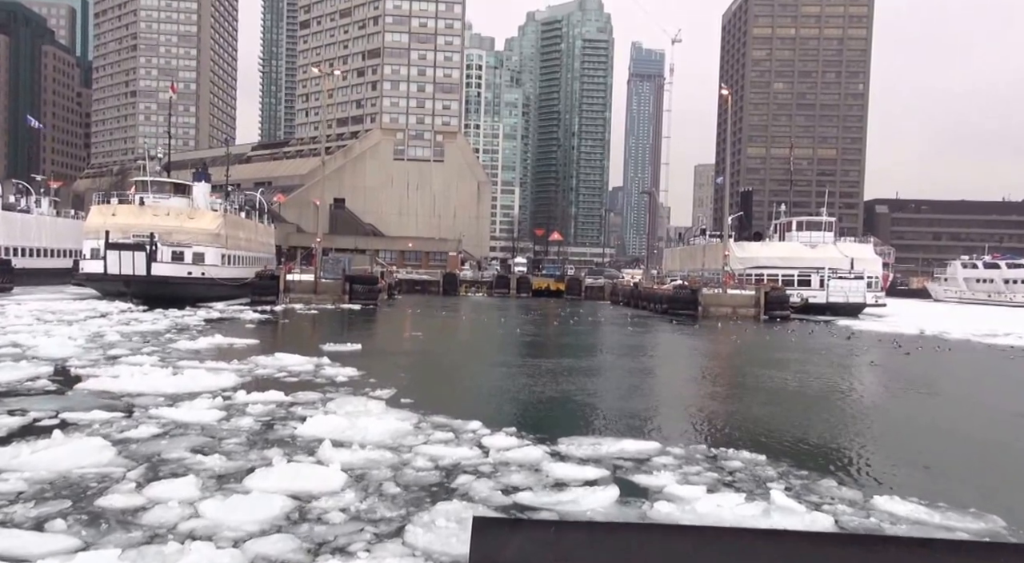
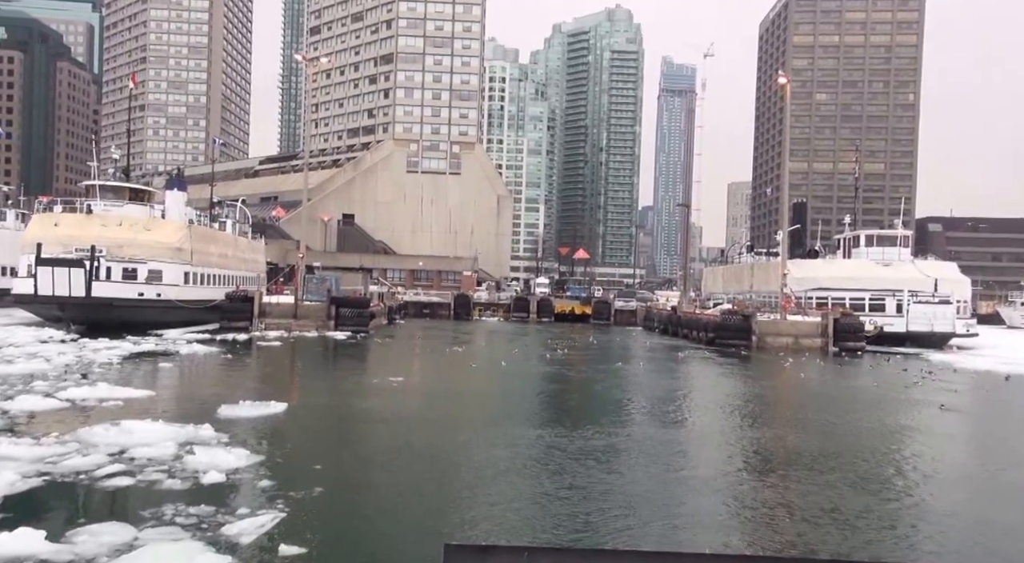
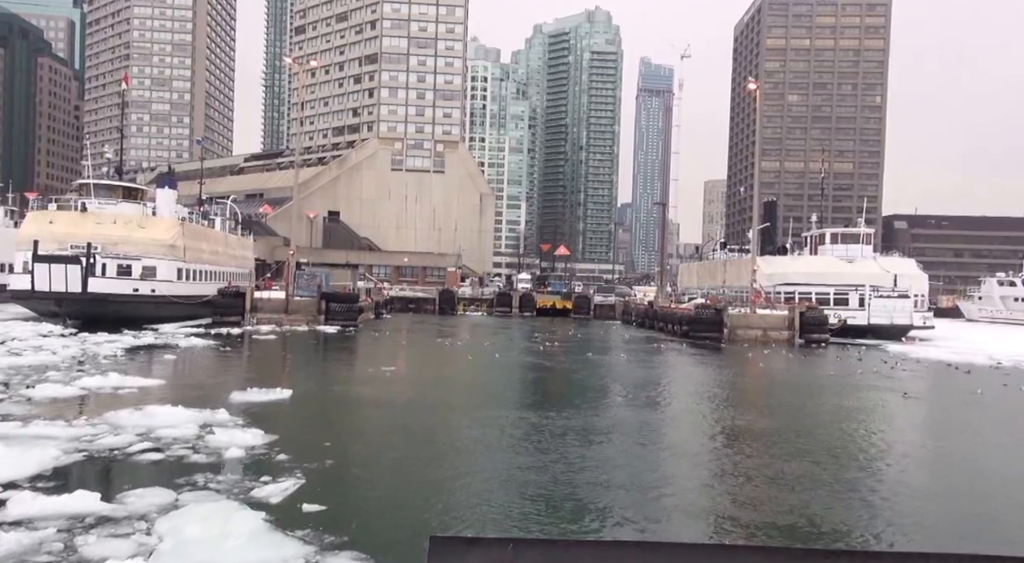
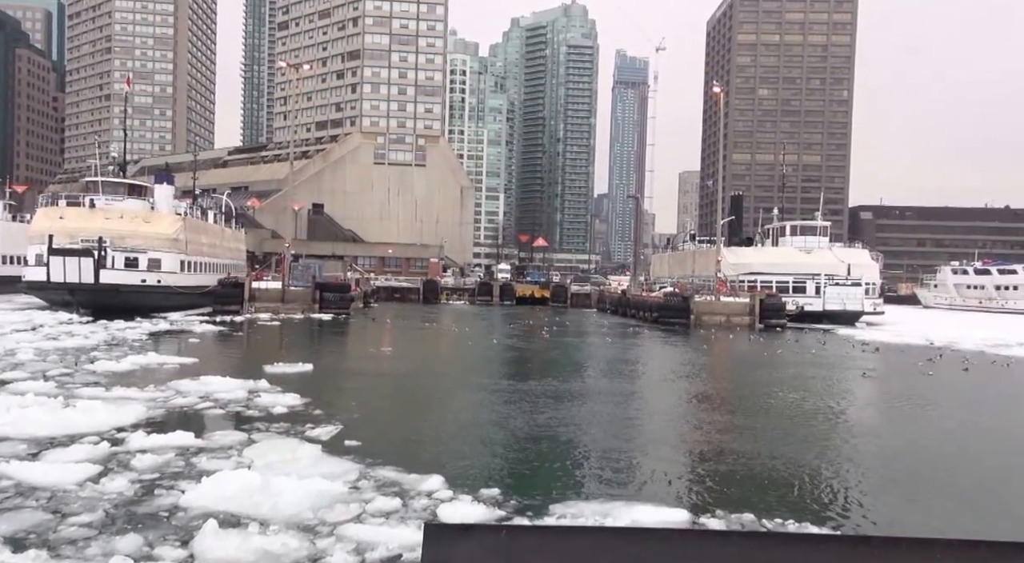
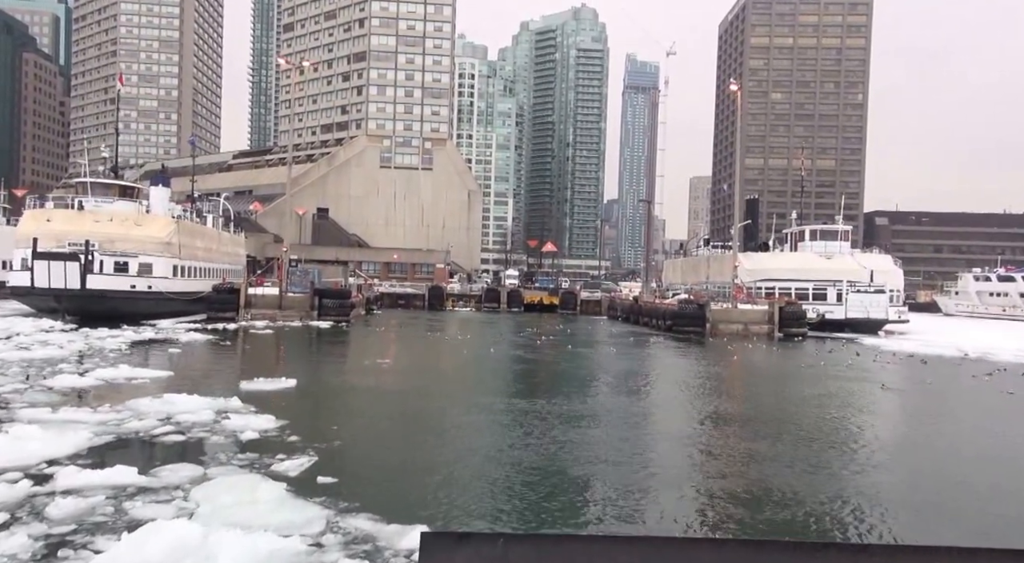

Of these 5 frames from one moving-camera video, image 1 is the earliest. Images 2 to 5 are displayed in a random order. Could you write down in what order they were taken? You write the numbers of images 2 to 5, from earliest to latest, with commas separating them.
4, 5, 3, 2
